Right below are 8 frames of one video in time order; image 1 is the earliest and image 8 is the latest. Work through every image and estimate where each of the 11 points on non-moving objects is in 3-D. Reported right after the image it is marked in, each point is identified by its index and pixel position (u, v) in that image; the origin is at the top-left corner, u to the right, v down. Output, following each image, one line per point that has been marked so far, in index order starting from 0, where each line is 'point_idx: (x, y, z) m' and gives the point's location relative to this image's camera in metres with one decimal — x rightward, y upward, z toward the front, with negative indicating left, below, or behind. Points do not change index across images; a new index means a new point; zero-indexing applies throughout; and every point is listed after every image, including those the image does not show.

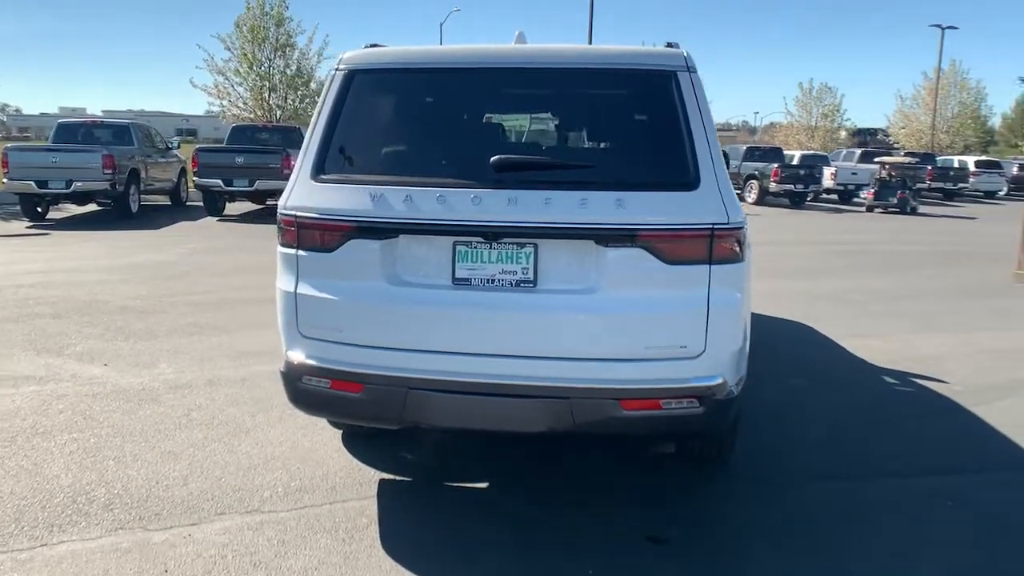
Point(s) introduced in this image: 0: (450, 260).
0: (-0.3, +0.1, +3.5) m
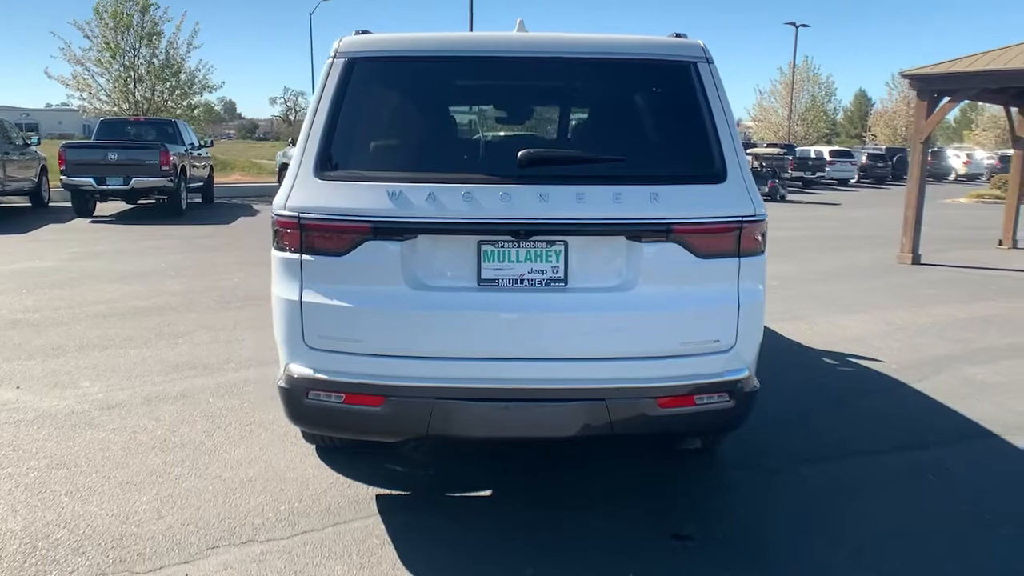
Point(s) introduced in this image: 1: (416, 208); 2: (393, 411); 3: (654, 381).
0: (-0.1, +0.1, +3.3) m
1: (-0.3, +0.3, +3.2) m
2: (-0.4, -0.5, +3.3) m
3: (+0.6, -0.4, +3.4) m
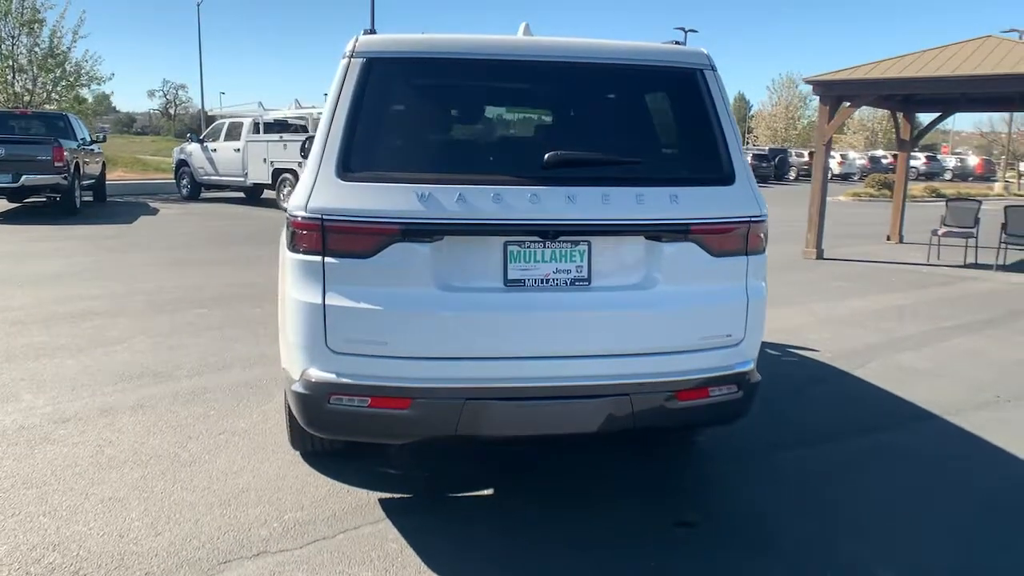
0: (0.0, +0.1, +3.3) m
1: (-0.2, +0.3, +3.2) m
2: (-0.3, -0.5, +3.3) m
3: (+0.7, -0.4, +3.5) m
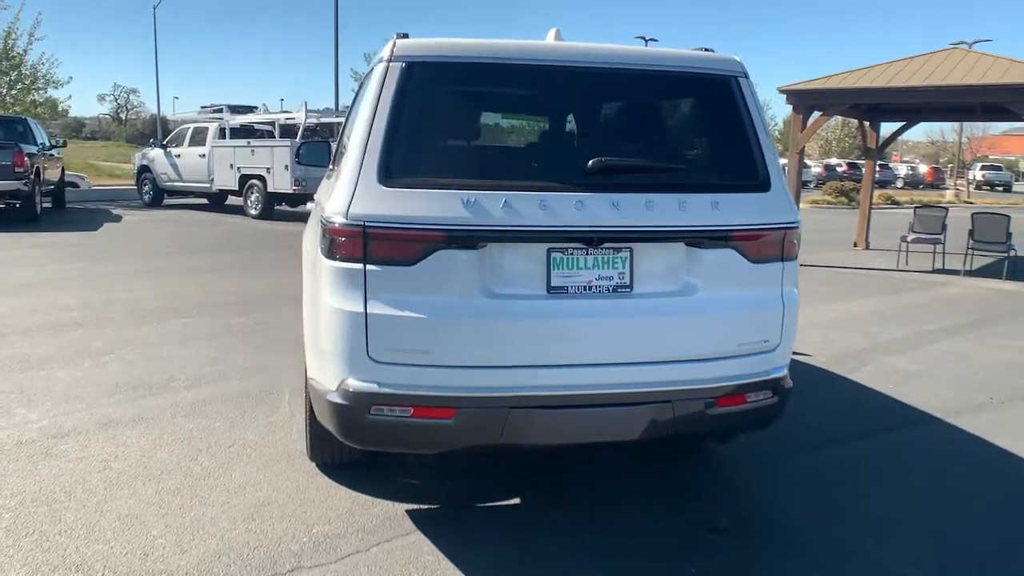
0: (+0.1, +0.1, +3.3) m
1: (-0.1, +0.3, +3.2) m
2: (-0.2, -0.5, +3.3) m
3: (+0.8, -0.4, +3.5) m
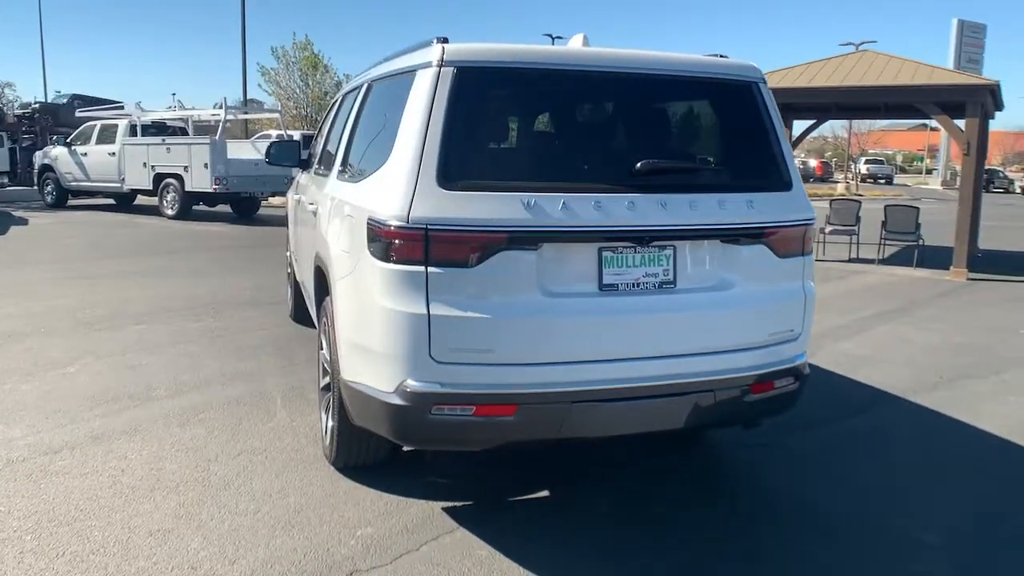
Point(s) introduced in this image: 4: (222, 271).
0: (+0.3, +0.1, +3.4) m
1: (+0.2, +0.3, +3.3) m
2: (+0.1, -0.5, +3.4) m
3: (+1.0, -0.4, +3.7) m
4: (-3.1, +0.2, +9.5) m
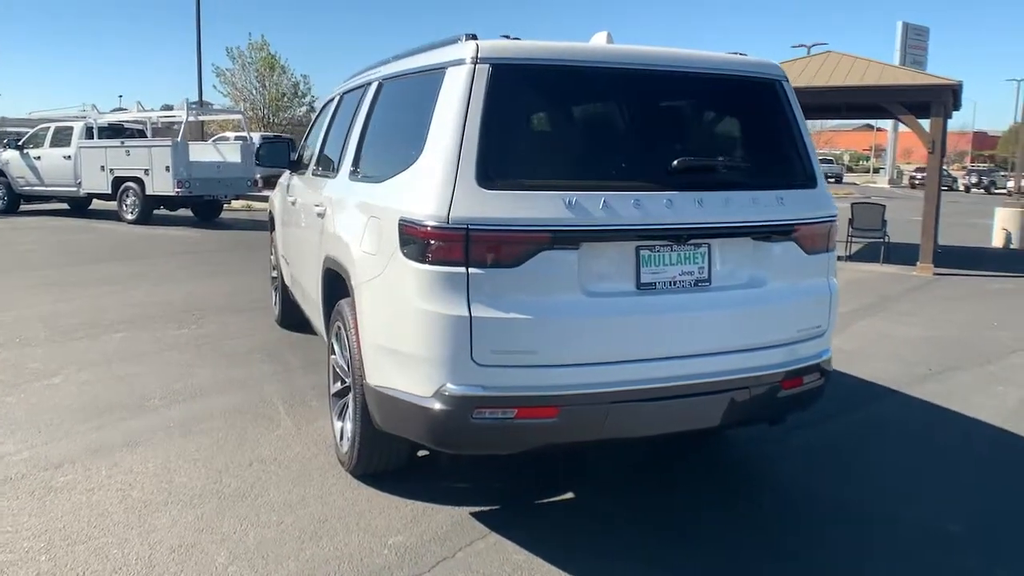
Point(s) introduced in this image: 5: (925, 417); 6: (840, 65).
0: (+0.5, +0.1, +3.4) m
1: (+0.3, +0.3, +3.3) m
2: (+0.2, -0.5, +3.3) m
3: (+1.1, -0.3, +3.7) m
4: (-3.3, +0.1, +9.3) m
5: (+2.5, -0.8, +5.3) m
6: (+4.3, +3.0, +11.7) m
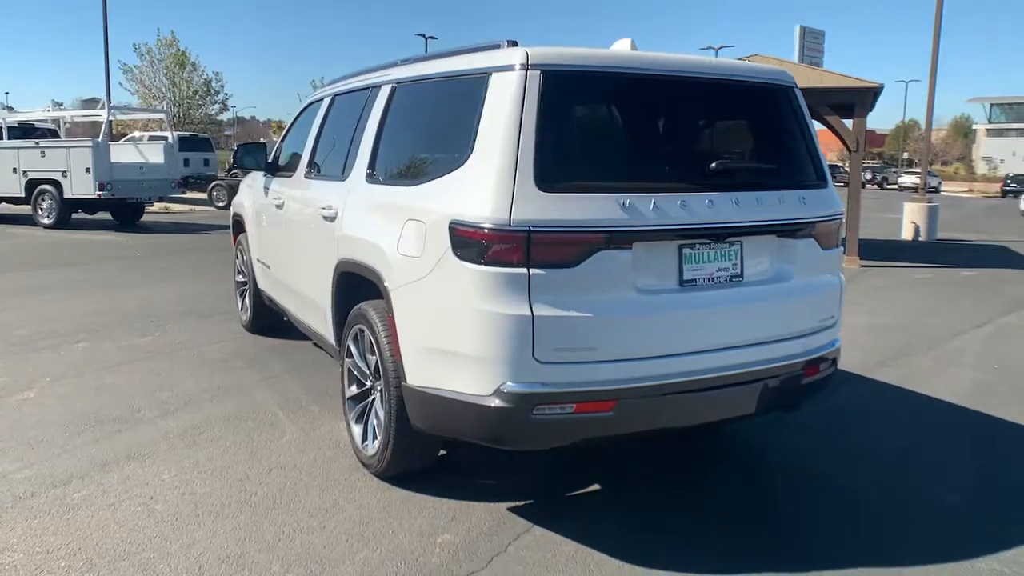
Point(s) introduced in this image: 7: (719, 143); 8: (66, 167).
0: (+0.7, +0.1, +3.5) m
1: (+0.5, +0.3, +3.4) m
2: (+0.4, -0.5, +3.4) m
3: (+1.3, -0.3, +3.9) m
4: (-3.8, +0.1, +9.0) m
5: (+2.5, -0.7, +5.6) m
6: (+3.5, +3.1, +12.2) m
7: (+0.9, +0.6, +3.9) m
8: (-6.5, +1.8, +12.7) m
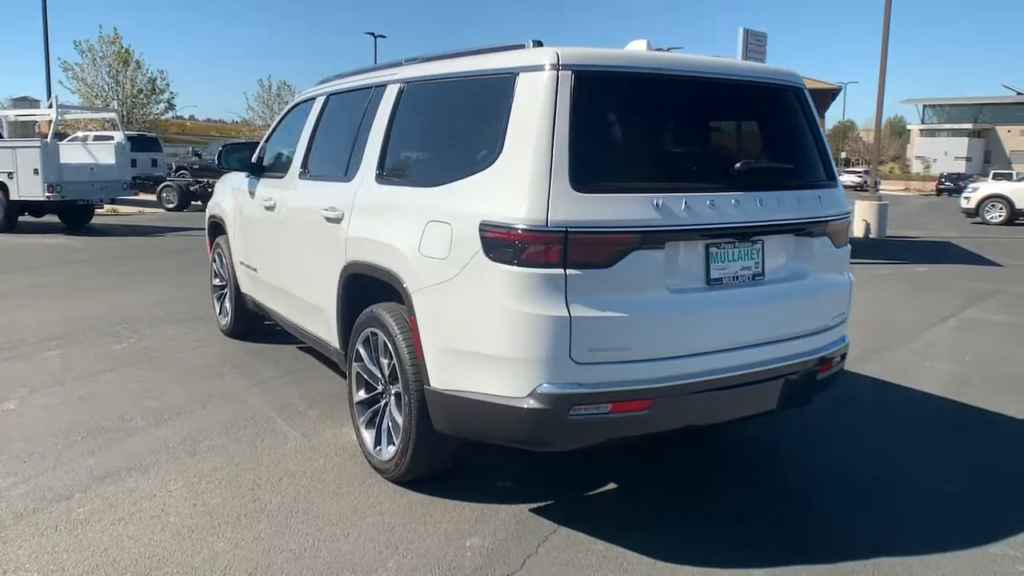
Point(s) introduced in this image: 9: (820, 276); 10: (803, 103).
0: (+0.8, +0.1, +3.6) m
1: (+0.6, +0.3, +3.4) m
2: (+0.6, -0.5, +3.5) m
3: (+1.4, -0.3, +4.0) m
4: (-4.0, 0.0, +8.7) m
5: (+2.5, -0.7, +5.8) m
6: (+3.0, +3.1, +12.5) m
7: (+1.0, +0.6, +3.9) m
8: (-7.0, +1.7, +12.3) m
9: (+1.4, +0.1, +4.0) m
10: (+1.4, +0.9, +4.2) m
